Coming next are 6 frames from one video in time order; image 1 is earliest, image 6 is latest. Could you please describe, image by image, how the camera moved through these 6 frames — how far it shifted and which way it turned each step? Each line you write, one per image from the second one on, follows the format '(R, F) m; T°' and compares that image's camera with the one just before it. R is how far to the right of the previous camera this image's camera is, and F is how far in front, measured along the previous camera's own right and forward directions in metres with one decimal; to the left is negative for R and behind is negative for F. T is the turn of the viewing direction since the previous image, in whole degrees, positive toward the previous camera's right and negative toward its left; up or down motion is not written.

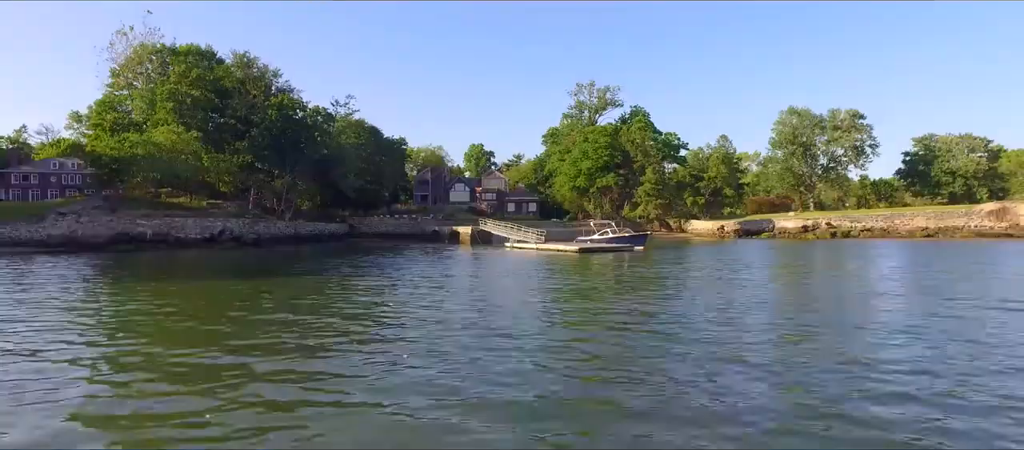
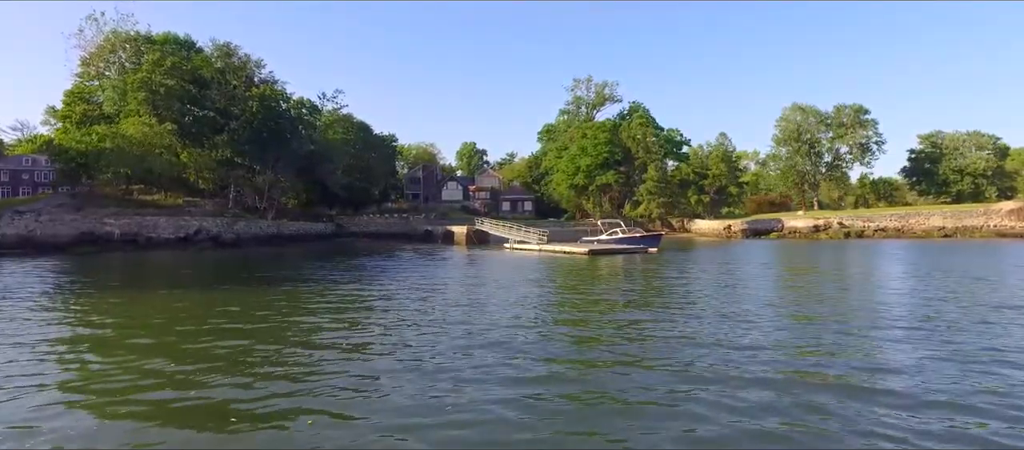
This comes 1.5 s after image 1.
(-0.4, +2.8) m; +1°
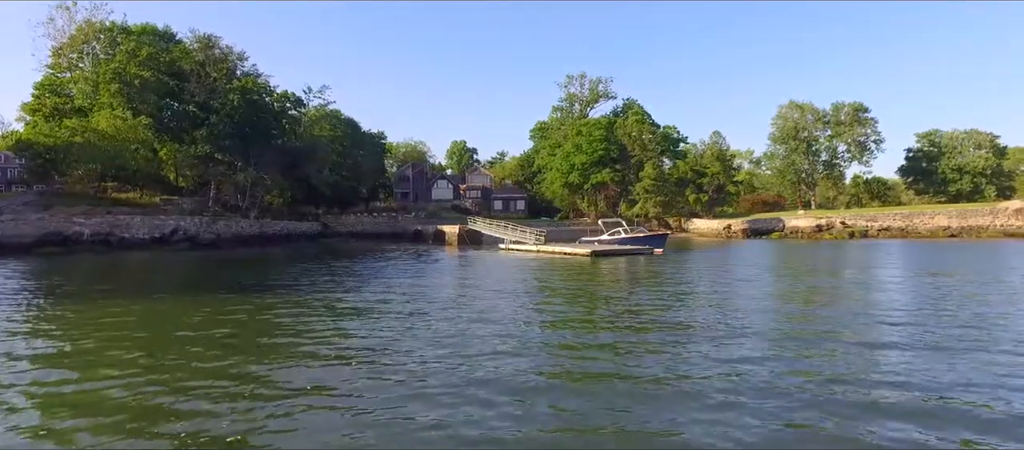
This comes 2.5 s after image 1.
(-0.3, +1.8) m; +1°
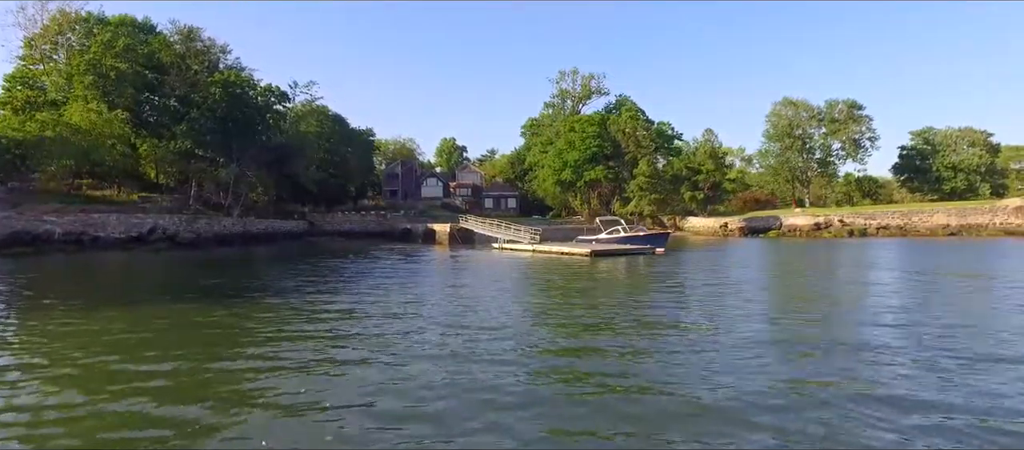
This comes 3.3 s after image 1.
(-0.2, +1.3) m; +1°
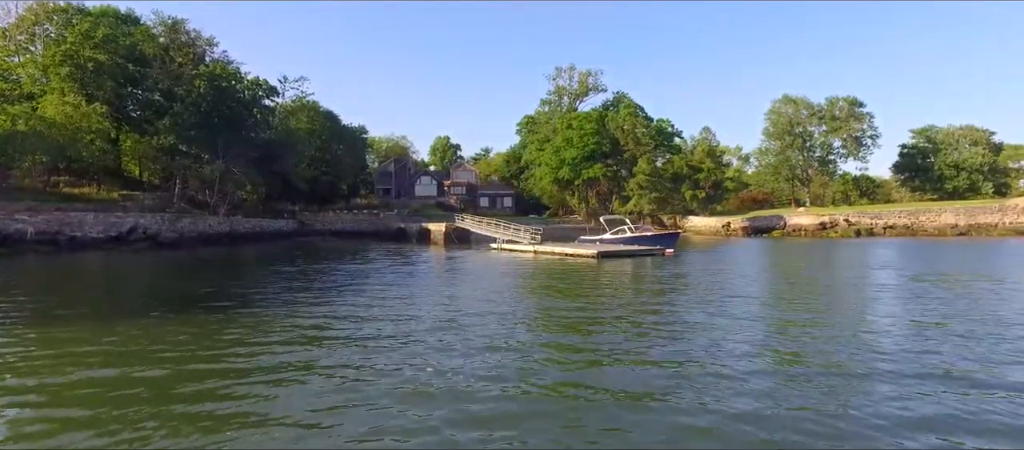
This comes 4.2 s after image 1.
(-0.3, +1.5) m; +1°
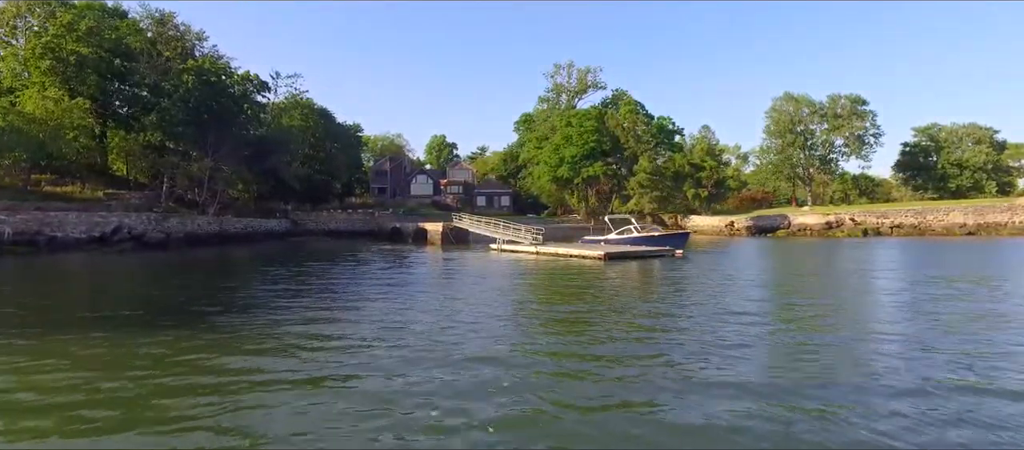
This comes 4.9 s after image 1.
(-0.2, +1.2) m; 0°
